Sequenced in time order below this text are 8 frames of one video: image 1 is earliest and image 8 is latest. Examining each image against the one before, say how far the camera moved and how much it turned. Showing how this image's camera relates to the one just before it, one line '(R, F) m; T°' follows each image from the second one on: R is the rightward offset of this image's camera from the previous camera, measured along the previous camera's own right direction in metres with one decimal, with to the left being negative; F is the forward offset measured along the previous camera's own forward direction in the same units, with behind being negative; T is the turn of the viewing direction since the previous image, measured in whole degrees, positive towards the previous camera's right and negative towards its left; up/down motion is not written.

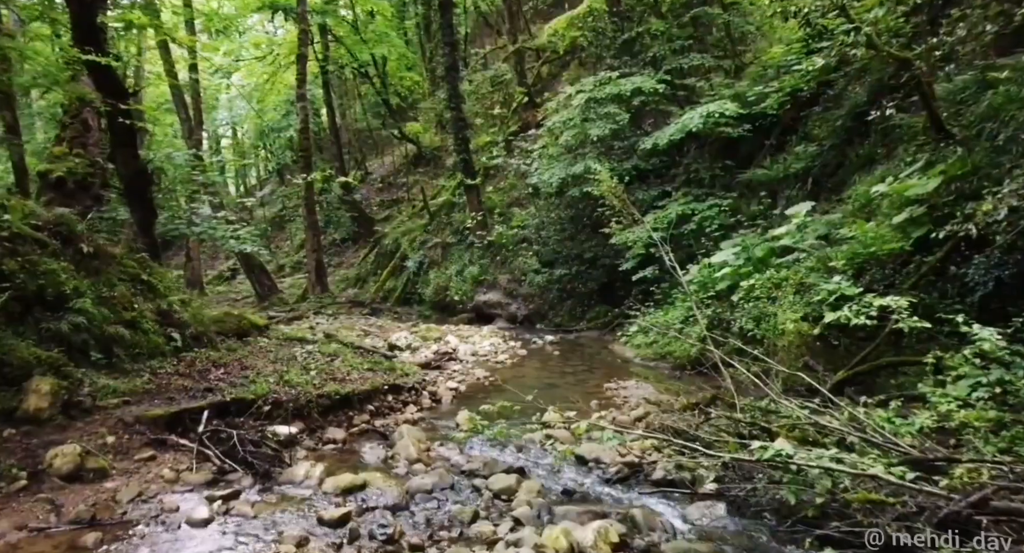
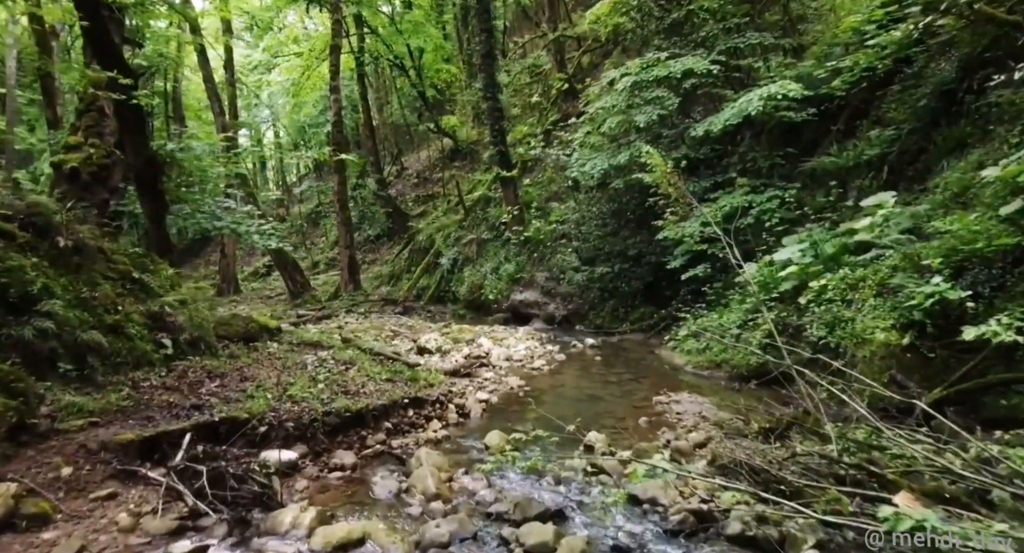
(0.0, +0.8) m; -4°
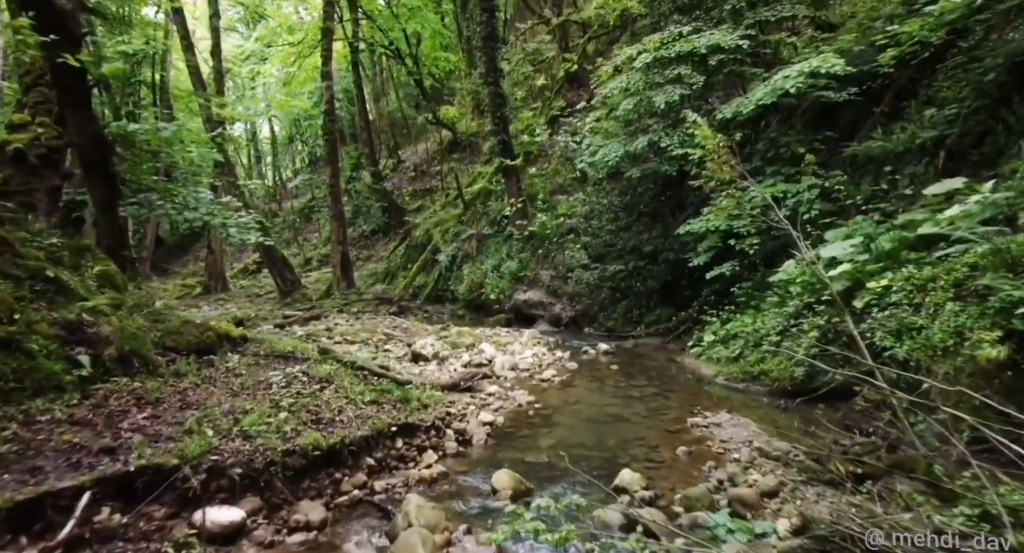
(-0.1, +1.0) m; 0°
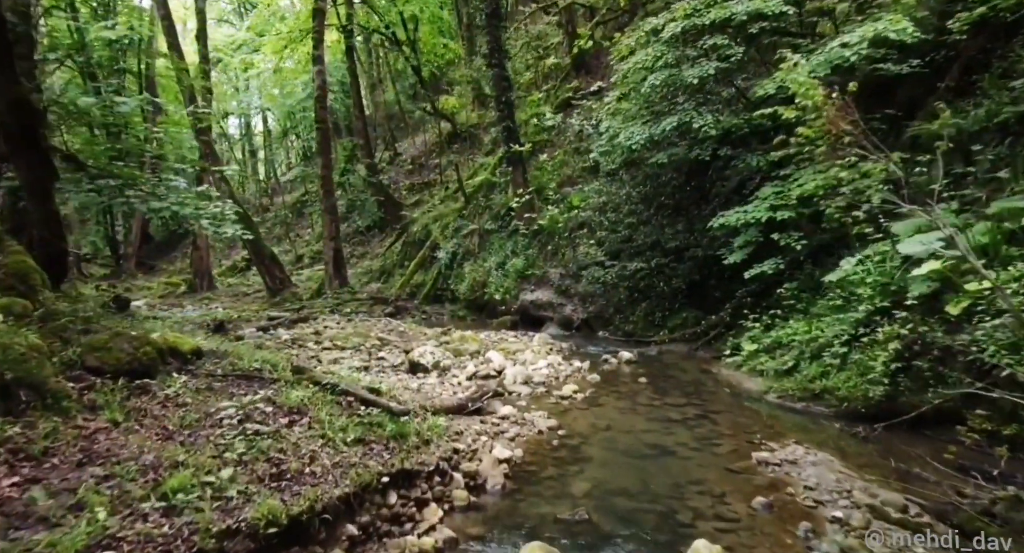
(-0.2, +1.1) m; 0°
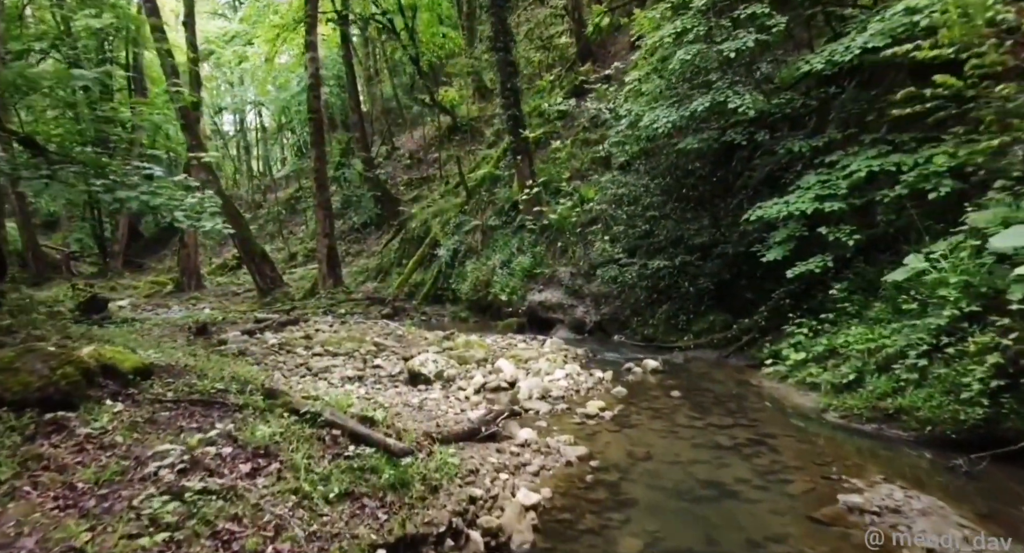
(-0.2, +0.9) m; 0°
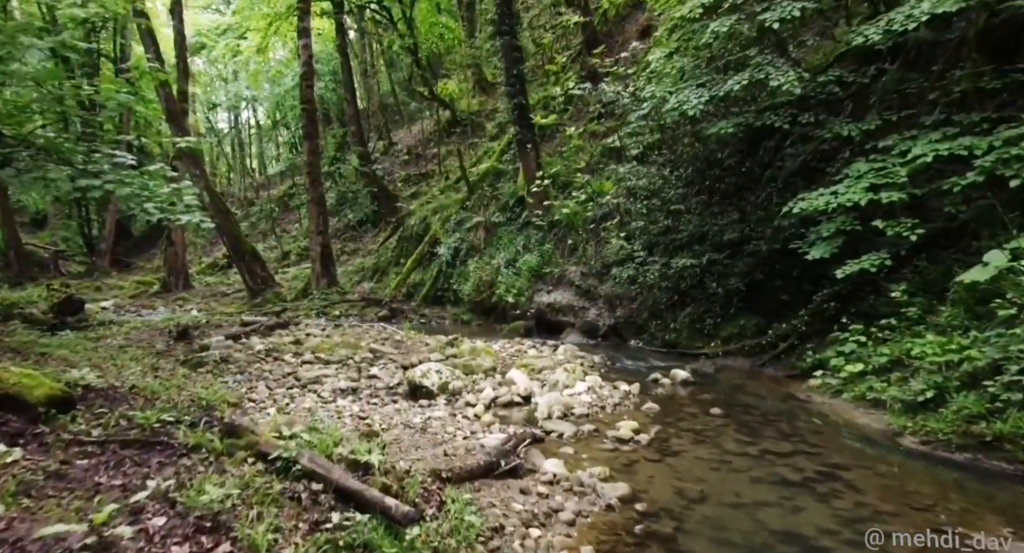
(-0.2, +0.8) m; 0°
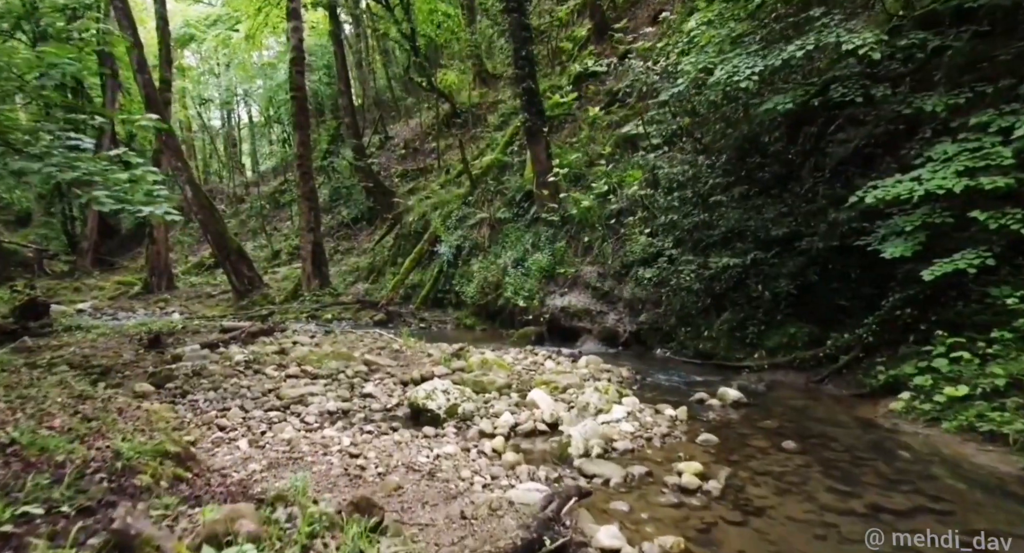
(-0.2, +1.0) m; 0°
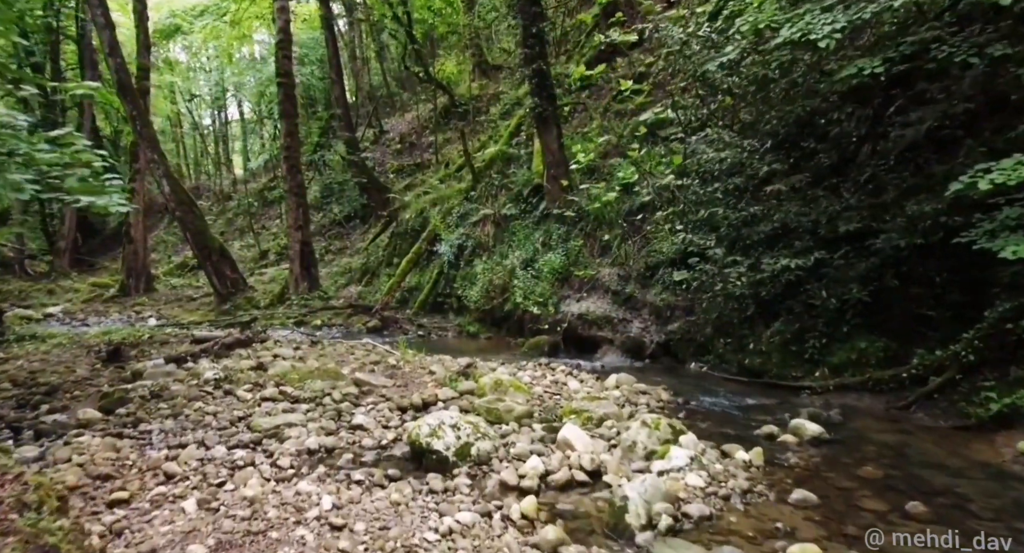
(-0.2, +1.1) m; 0°
